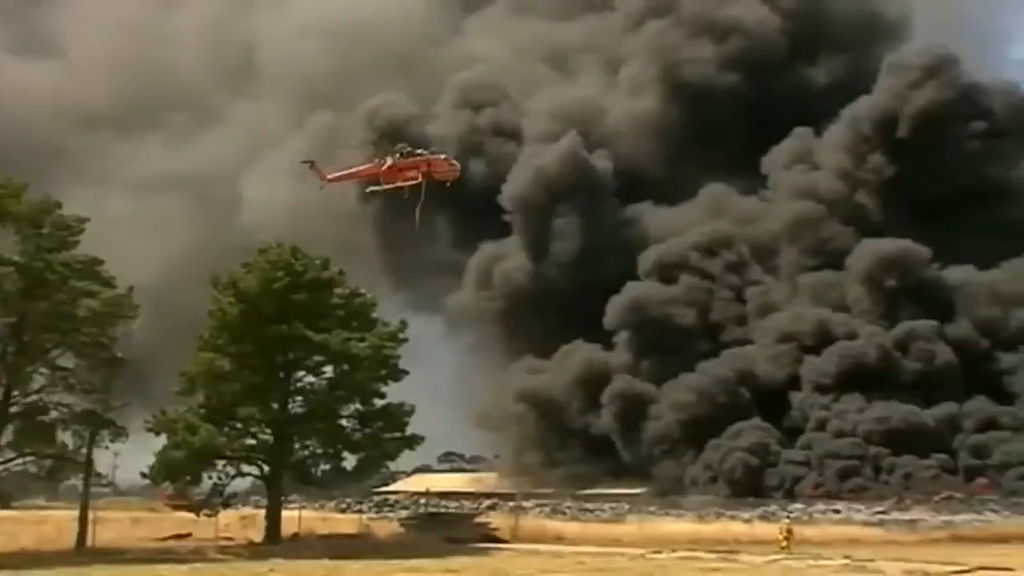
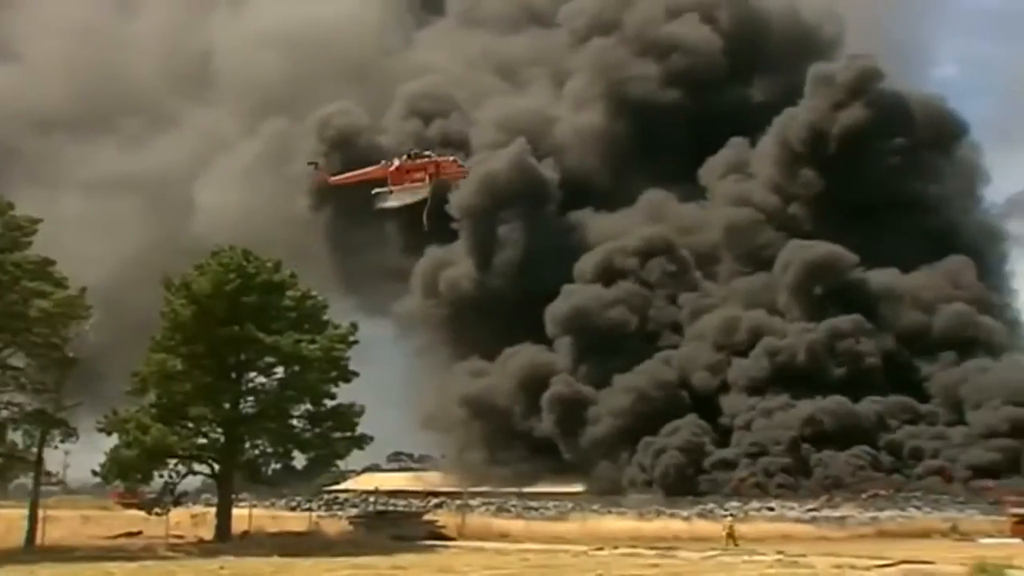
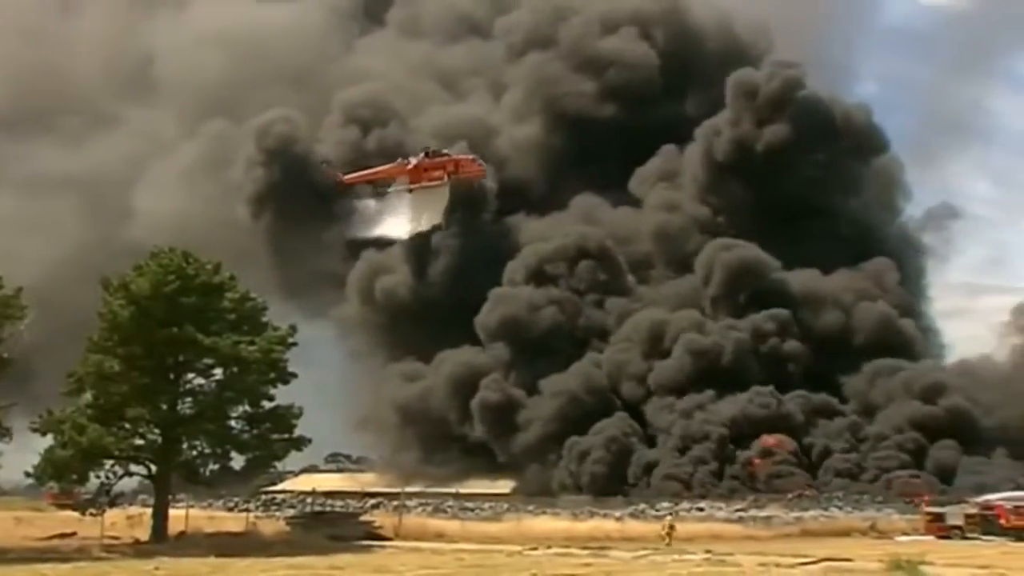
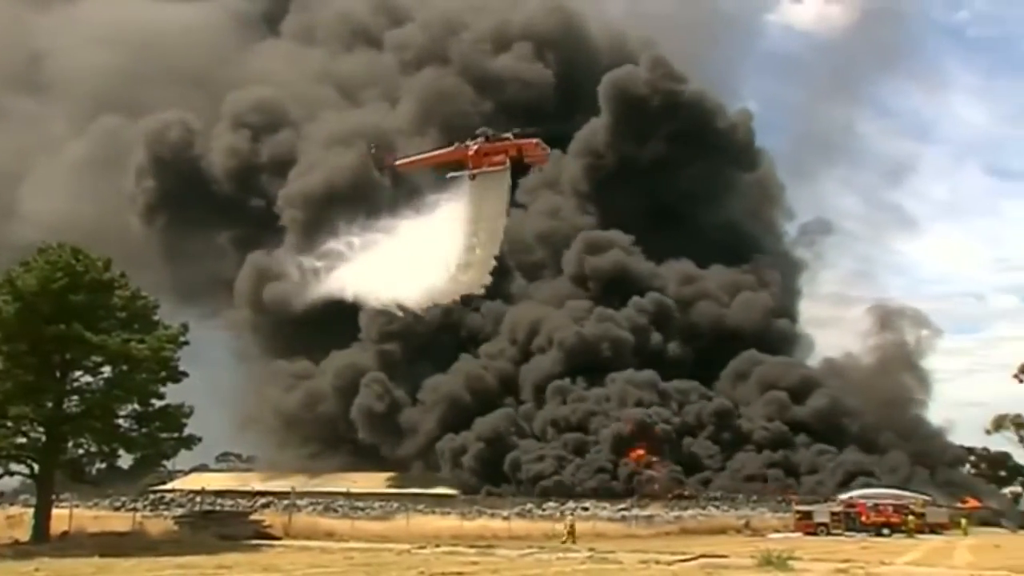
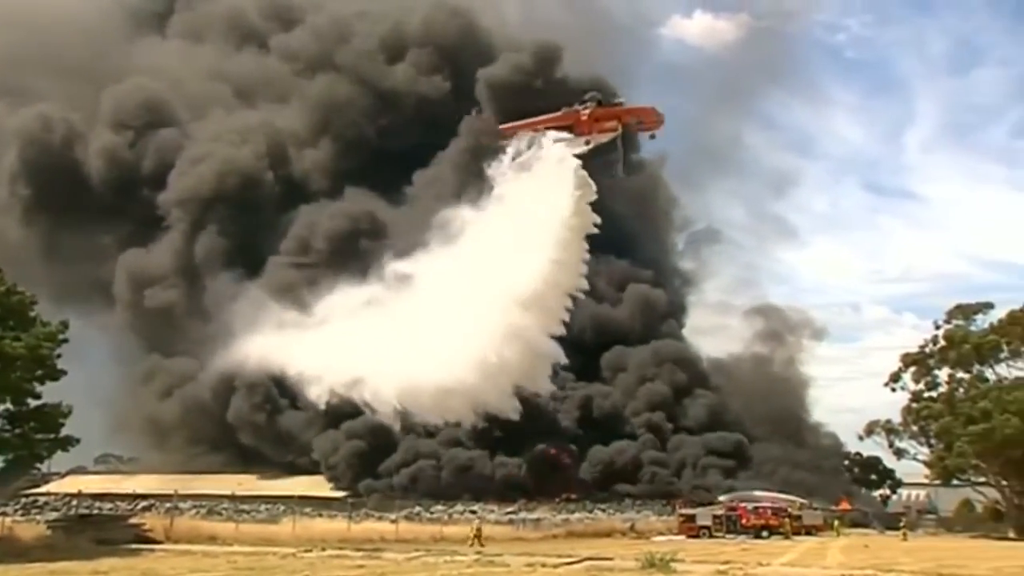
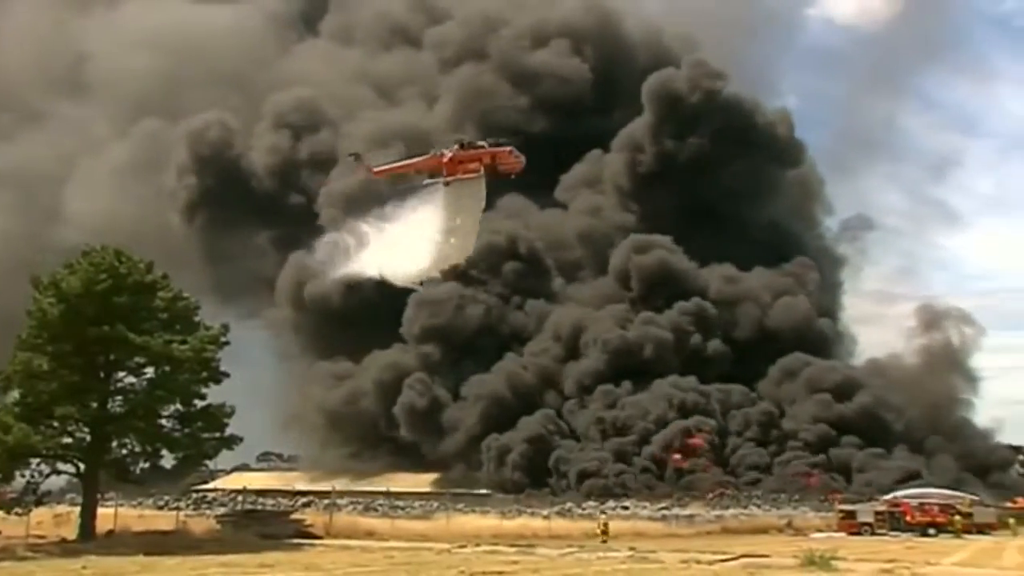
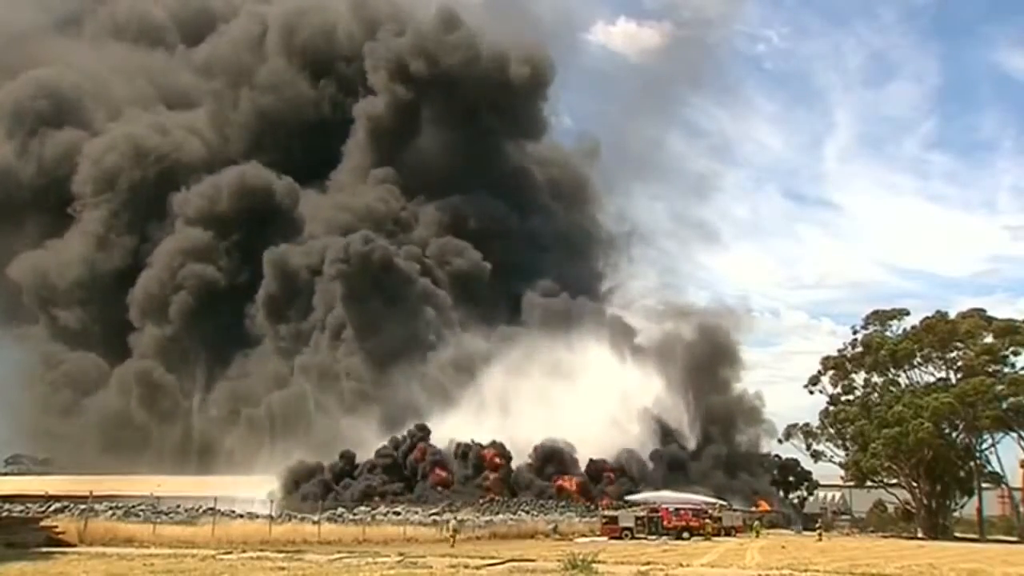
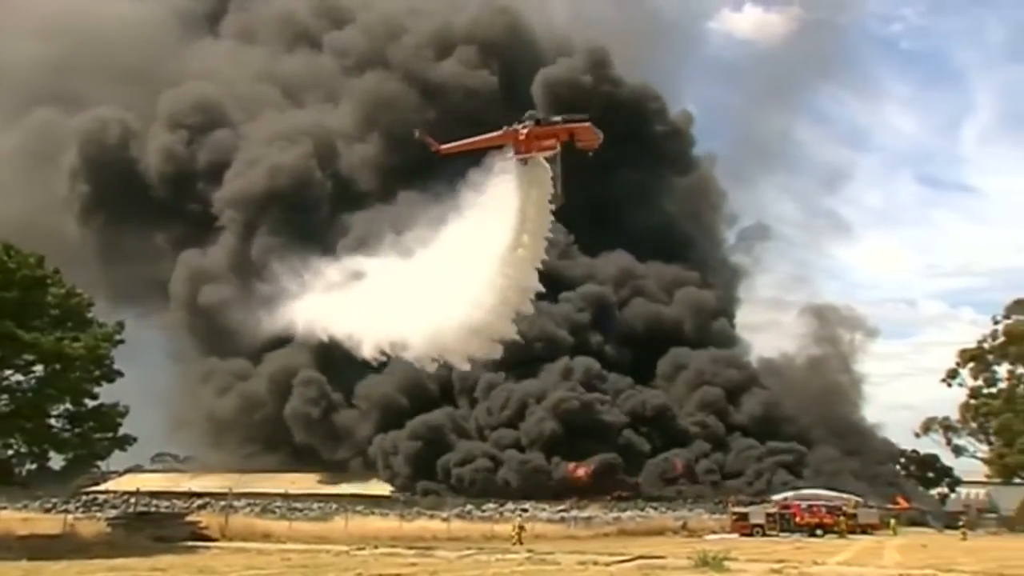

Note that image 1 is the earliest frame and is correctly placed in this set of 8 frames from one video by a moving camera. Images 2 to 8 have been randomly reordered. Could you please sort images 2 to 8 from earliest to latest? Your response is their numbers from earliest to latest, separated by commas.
2, 3, 6, 4, 8, 5, 7
